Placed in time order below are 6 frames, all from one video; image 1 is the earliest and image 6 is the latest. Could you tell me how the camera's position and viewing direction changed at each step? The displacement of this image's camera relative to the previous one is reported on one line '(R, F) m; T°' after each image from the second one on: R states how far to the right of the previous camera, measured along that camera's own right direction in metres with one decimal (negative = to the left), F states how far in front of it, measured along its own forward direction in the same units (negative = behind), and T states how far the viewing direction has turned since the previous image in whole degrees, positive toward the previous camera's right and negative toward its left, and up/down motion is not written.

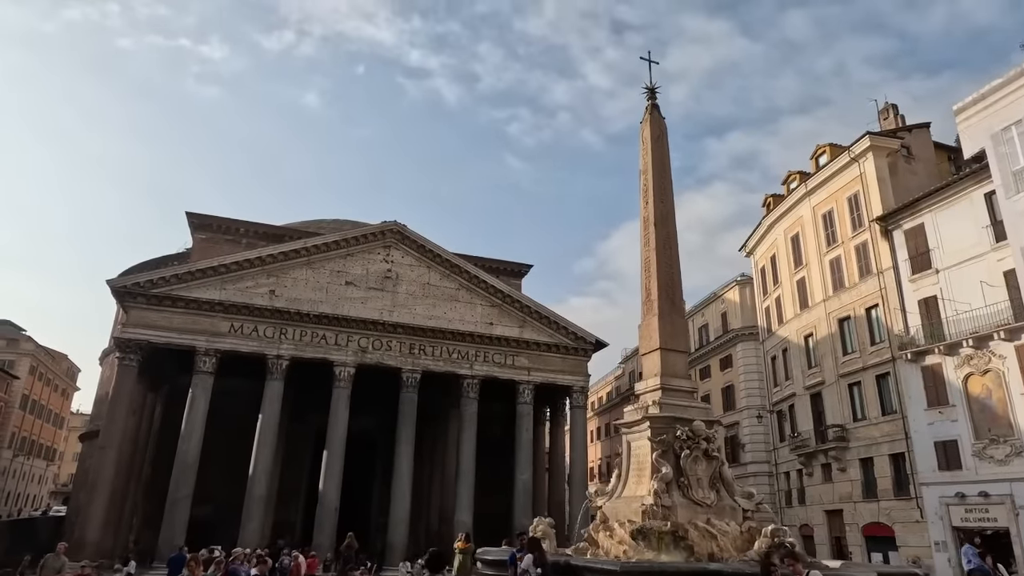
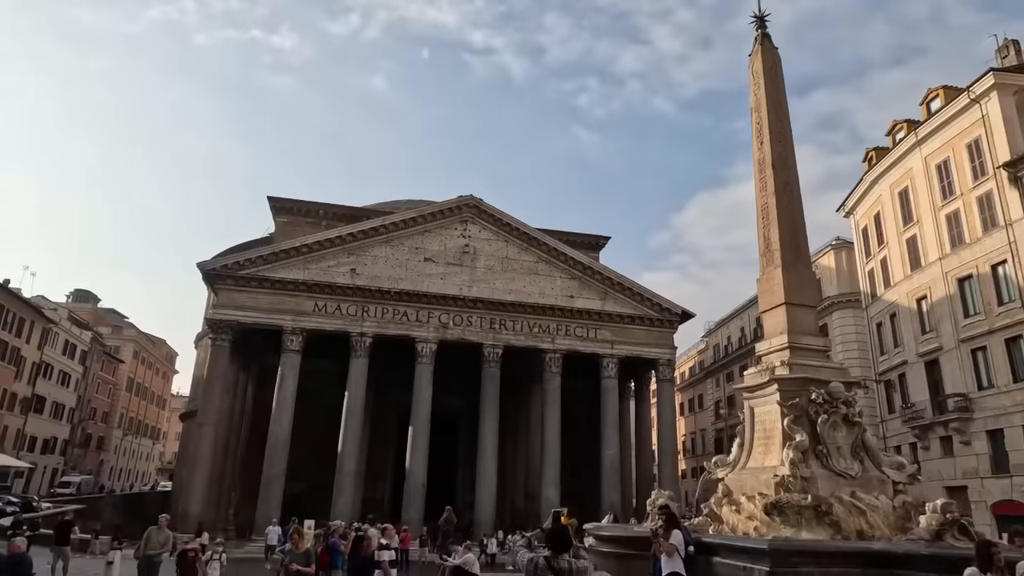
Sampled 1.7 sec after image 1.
(-0.4, +0.6) m; -6°
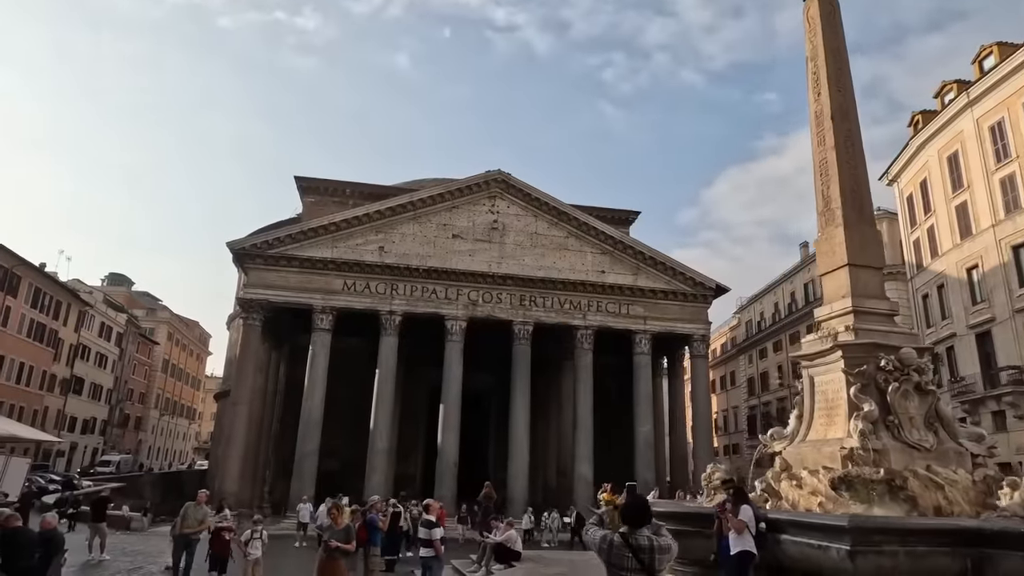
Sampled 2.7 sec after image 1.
(-0.2, +0.4) m; -2°
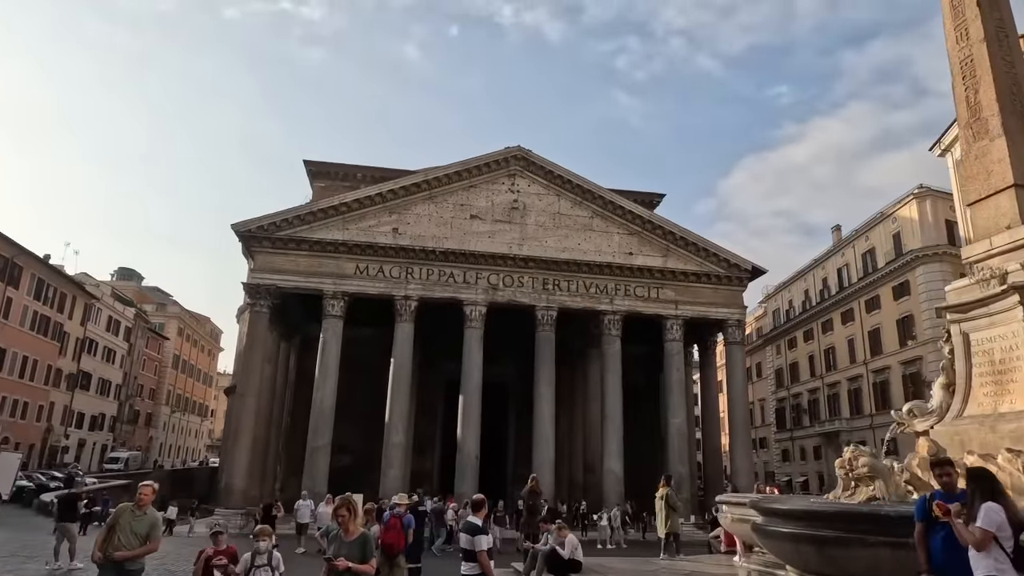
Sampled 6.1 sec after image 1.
(-0.4, +1.5) m; -1°
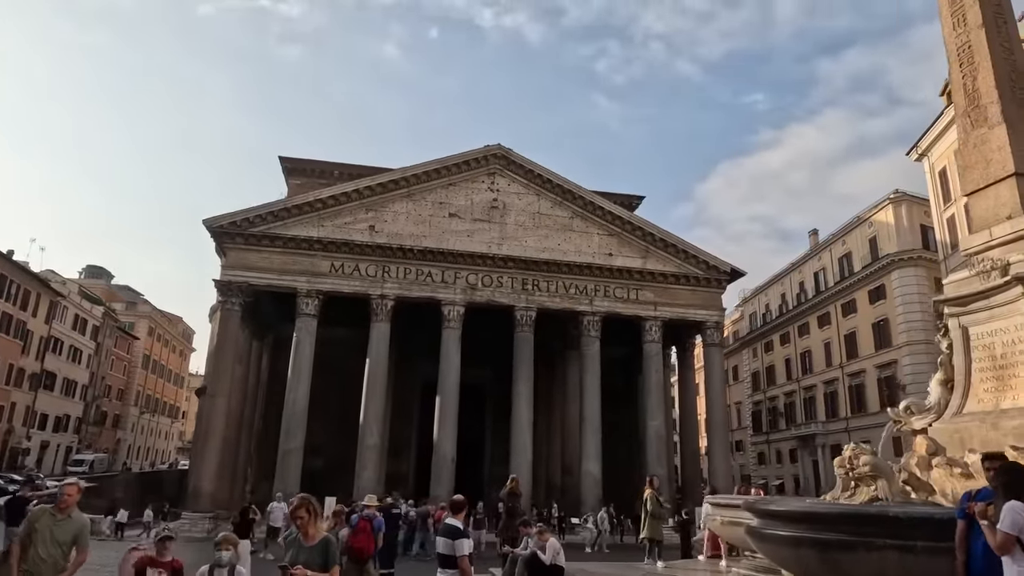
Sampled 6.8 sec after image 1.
(0.0, +0.3) m; +2°
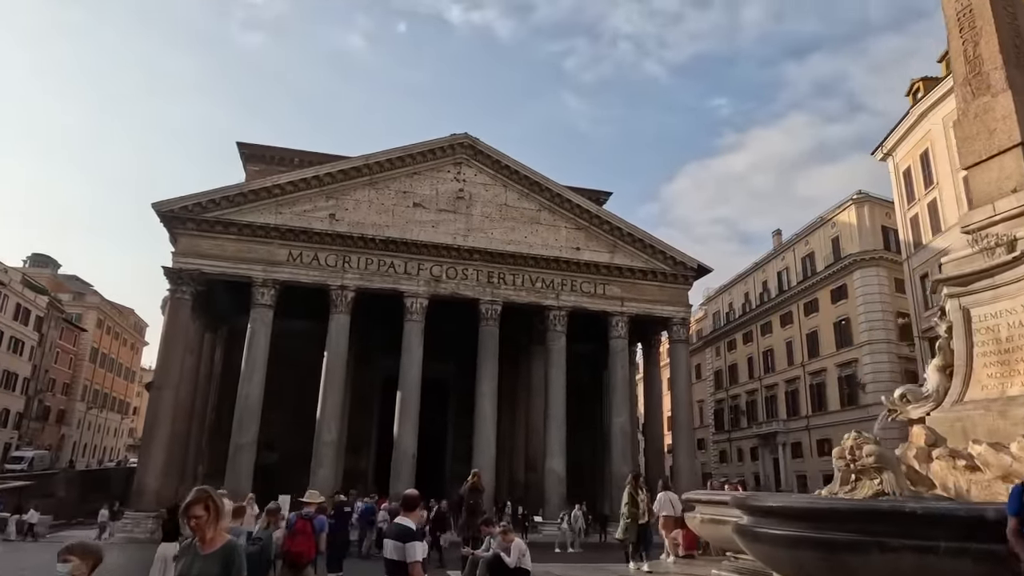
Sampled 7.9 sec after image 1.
(0.0, +0.5) m; +3°
